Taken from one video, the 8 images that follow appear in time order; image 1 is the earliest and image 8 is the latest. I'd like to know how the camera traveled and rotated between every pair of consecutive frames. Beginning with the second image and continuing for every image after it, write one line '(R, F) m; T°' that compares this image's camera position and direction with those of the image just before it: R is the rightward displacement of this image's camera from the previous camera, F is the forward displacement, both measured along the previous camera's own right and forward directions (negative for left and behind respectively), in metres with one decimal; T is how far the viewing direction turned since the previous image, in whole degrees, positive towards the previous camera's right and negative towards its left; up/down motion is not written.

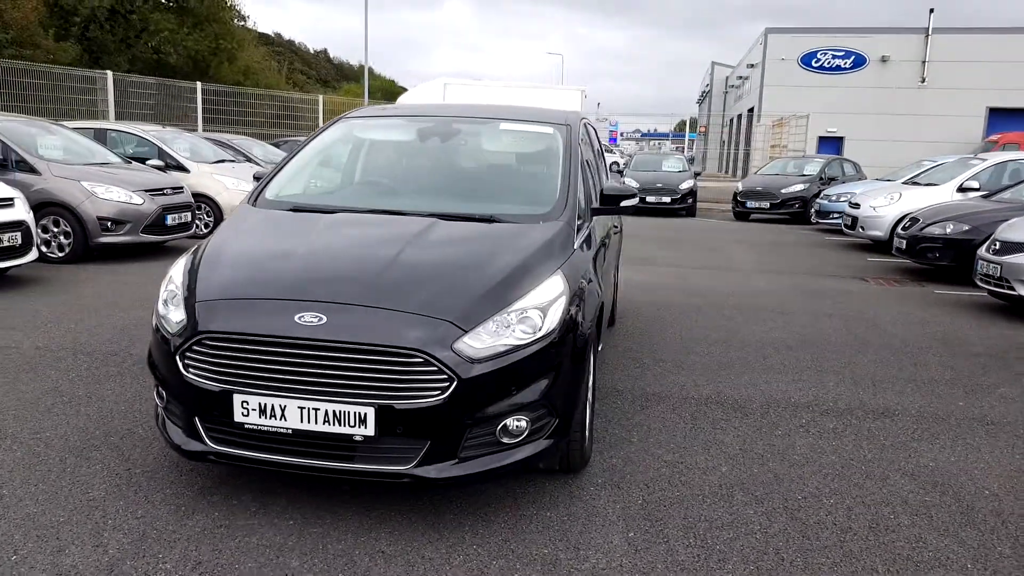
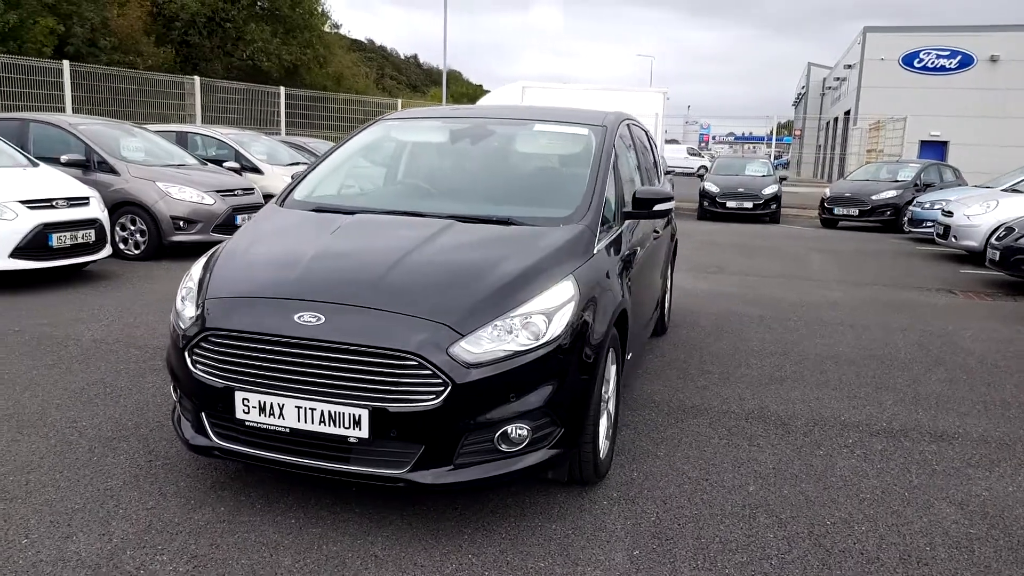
(+0.3, +0.1) m; -6°
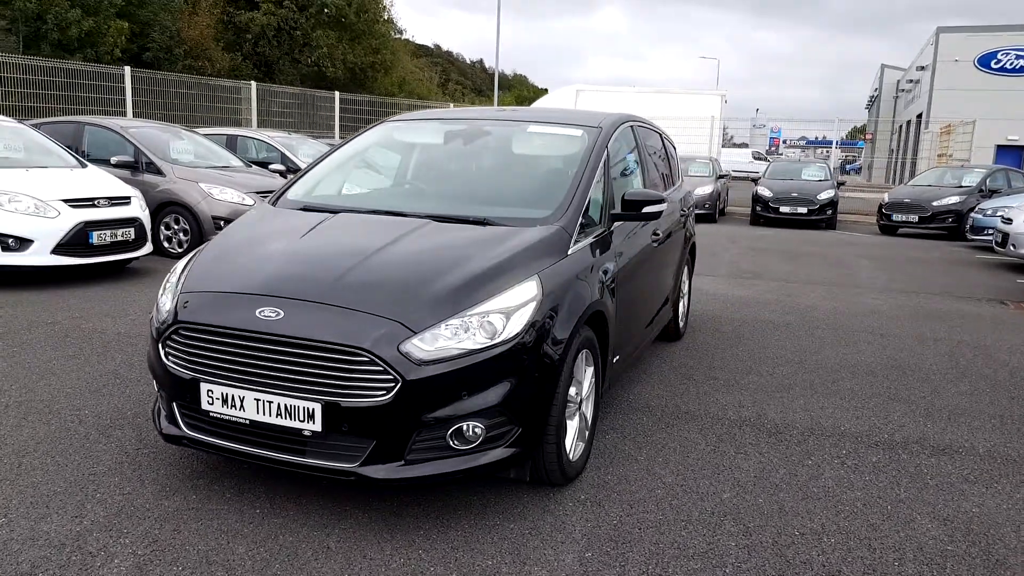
(+0.4, 0.0) m; -4°
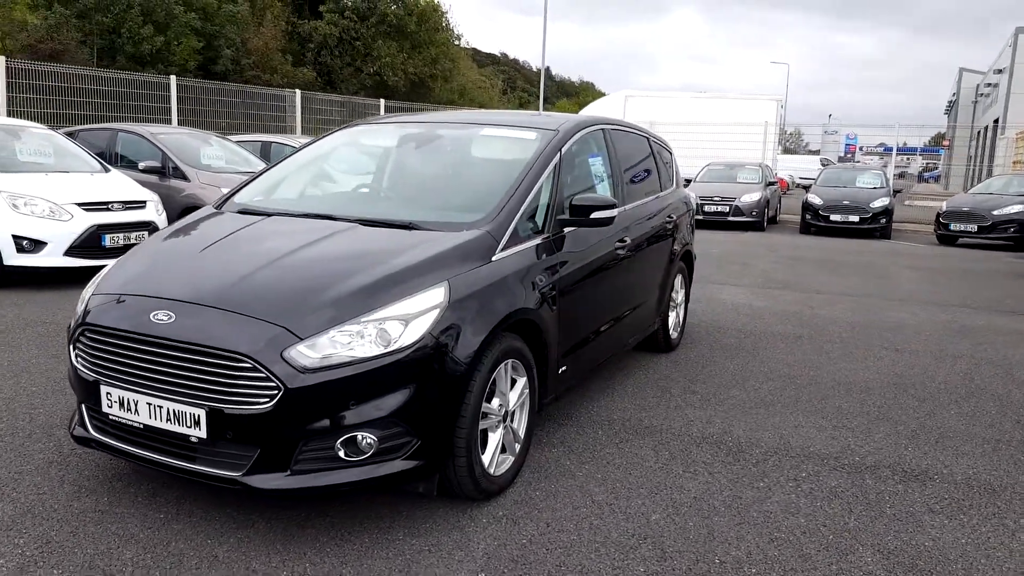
(+0.6, +0.1) m; -4°
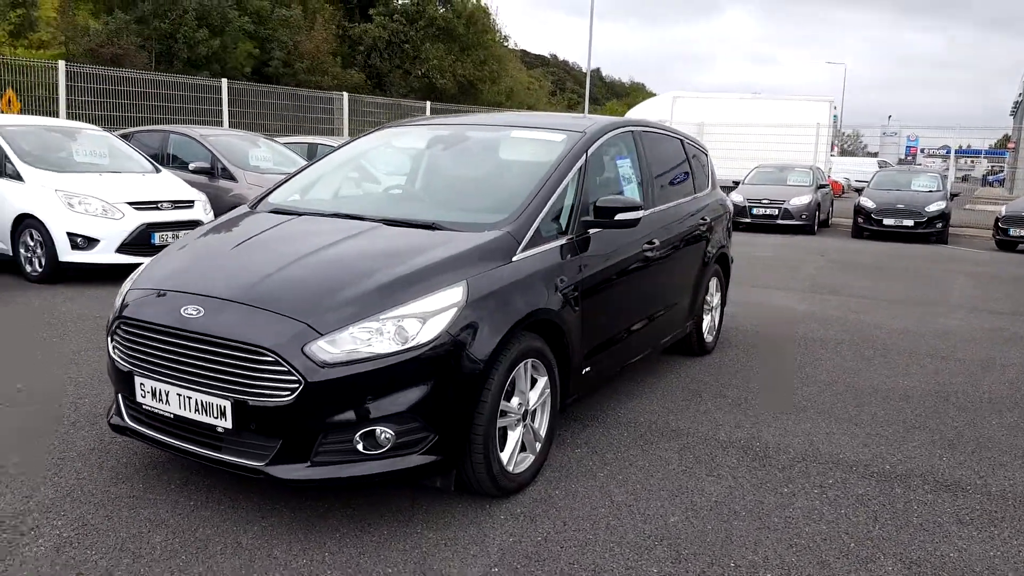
(+0.1, 0.0) m; -3°
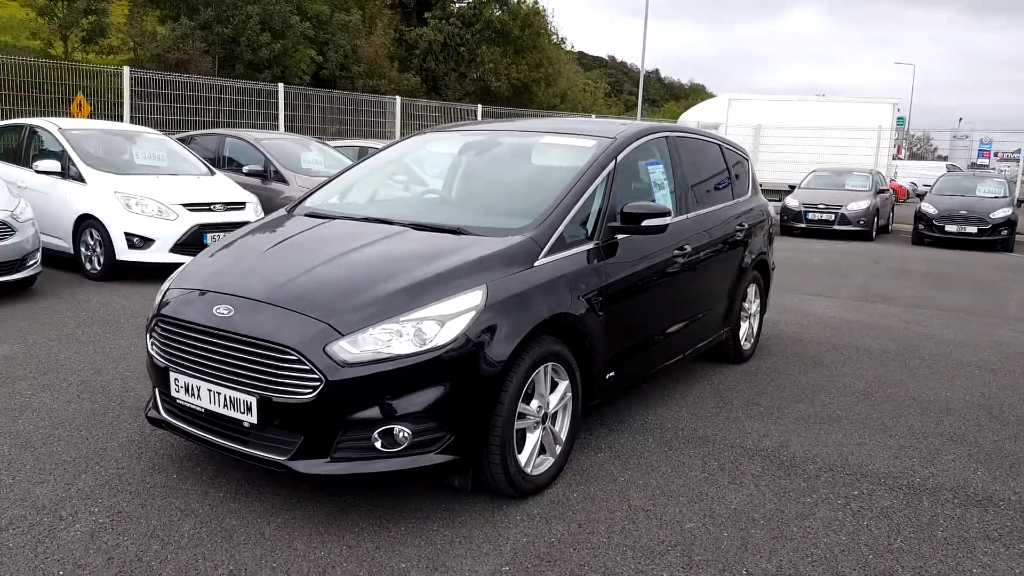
(+0.1, 0.0) m; -4°
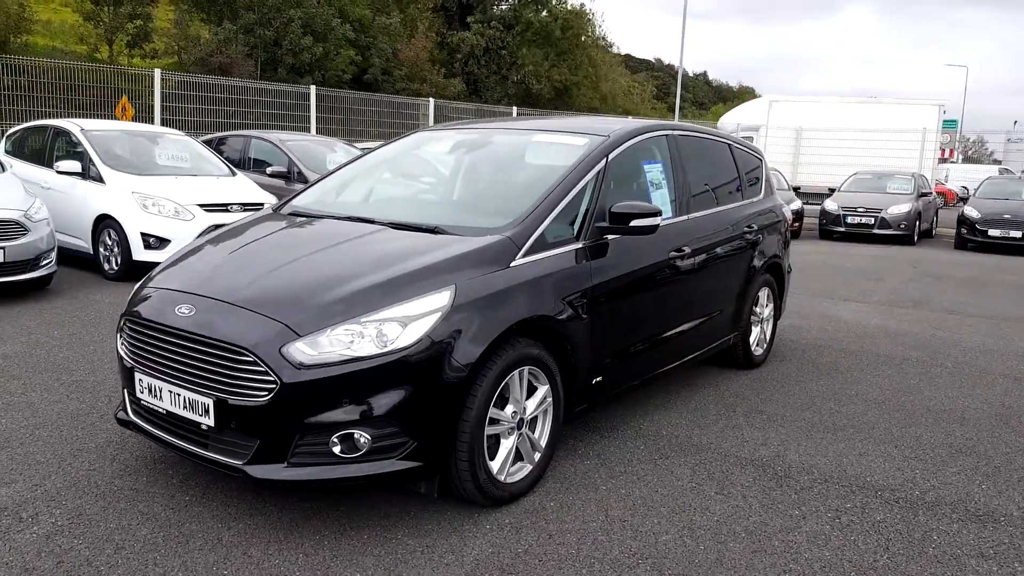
(+0.3, +0.1) m; -3°
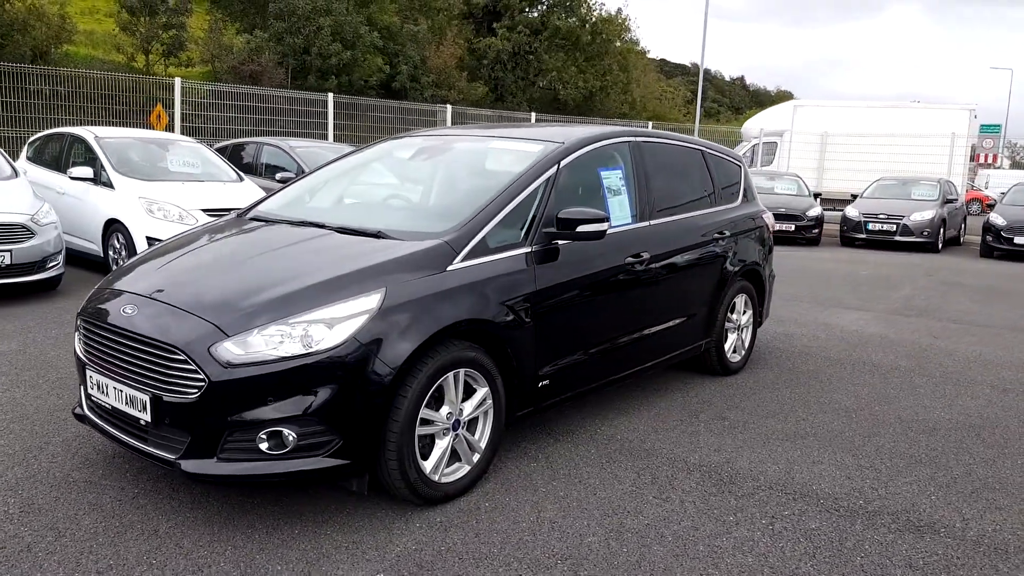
(+0.4, -0.1) m; -2°
